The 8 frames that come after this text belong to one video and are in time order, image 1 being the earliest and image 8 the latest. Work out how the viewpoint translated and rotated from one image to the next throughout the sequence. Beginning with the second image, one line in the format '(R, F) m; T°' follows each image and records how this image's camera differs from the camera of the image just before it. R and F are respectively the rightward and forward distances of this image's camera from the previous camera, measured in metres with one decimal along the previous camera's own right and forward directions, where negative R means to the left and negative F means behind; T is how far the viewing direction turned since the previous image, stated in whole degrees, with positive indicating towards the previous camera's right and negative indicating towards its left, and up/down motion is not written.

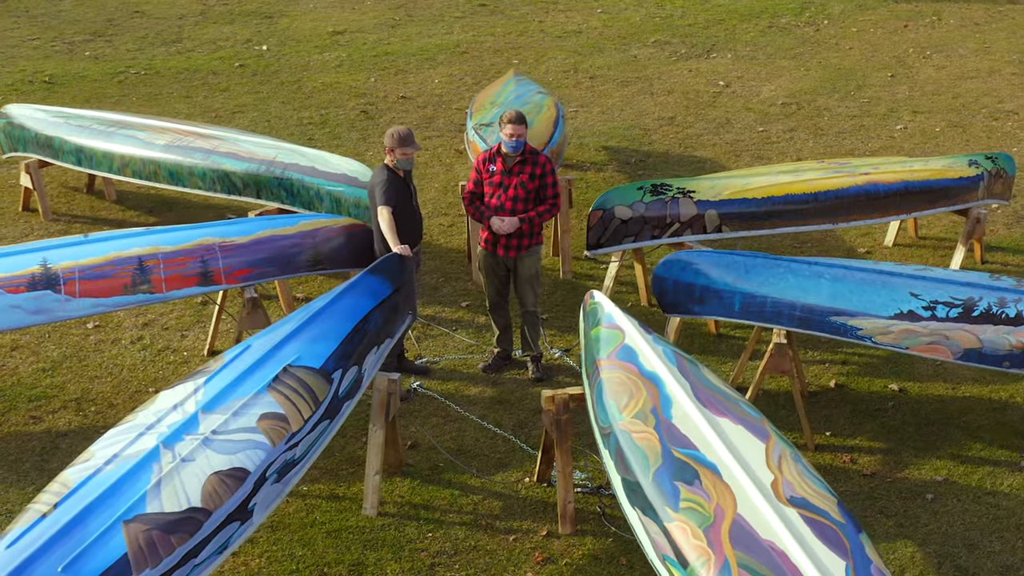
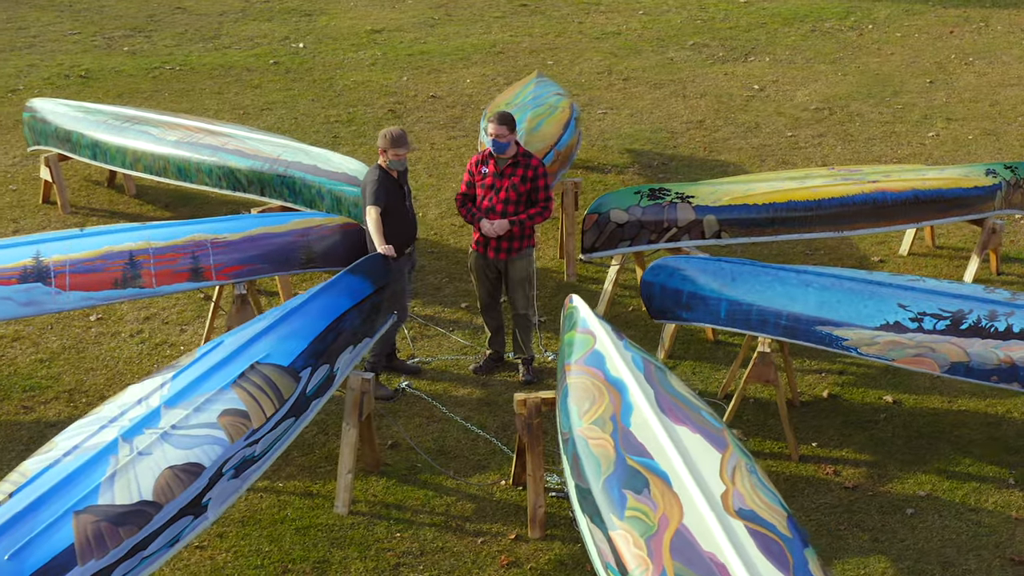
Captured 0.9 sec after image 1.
(+0.5, 0.0) m; -3°
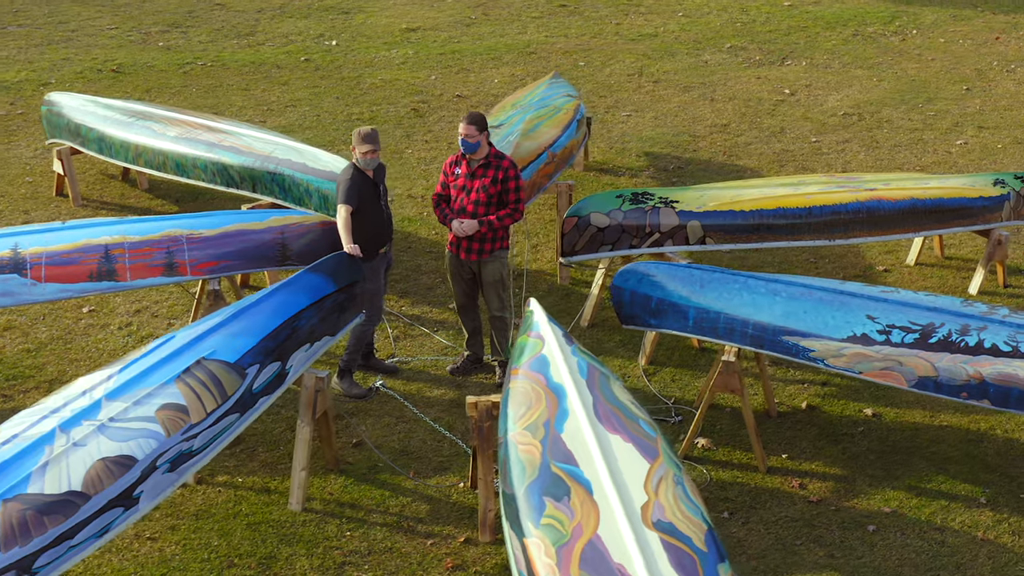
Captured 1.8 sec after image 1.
(+0.6, +0.1) m; -4°
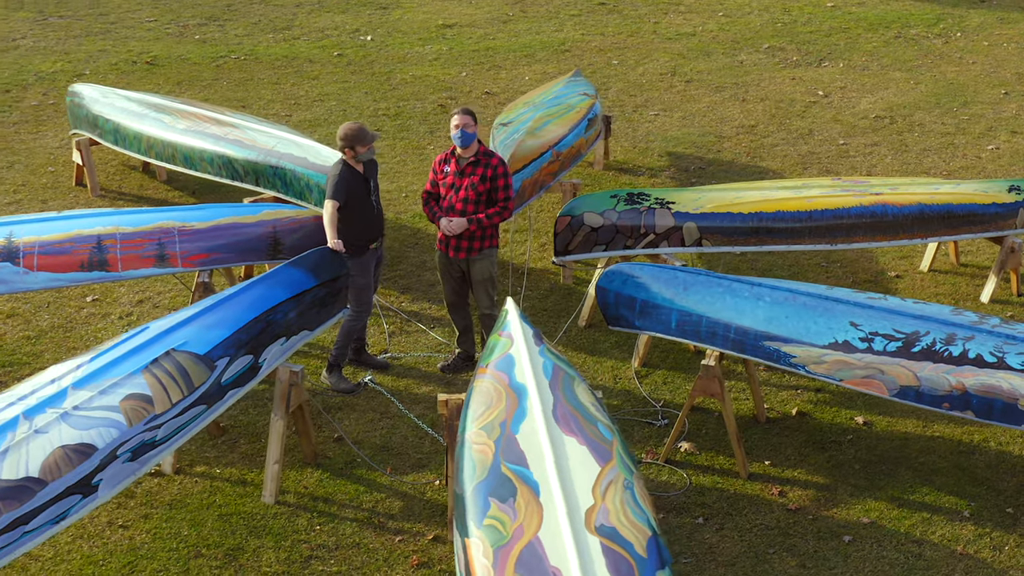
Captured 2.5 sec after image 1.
(+0.5, 0.0) m; -3°
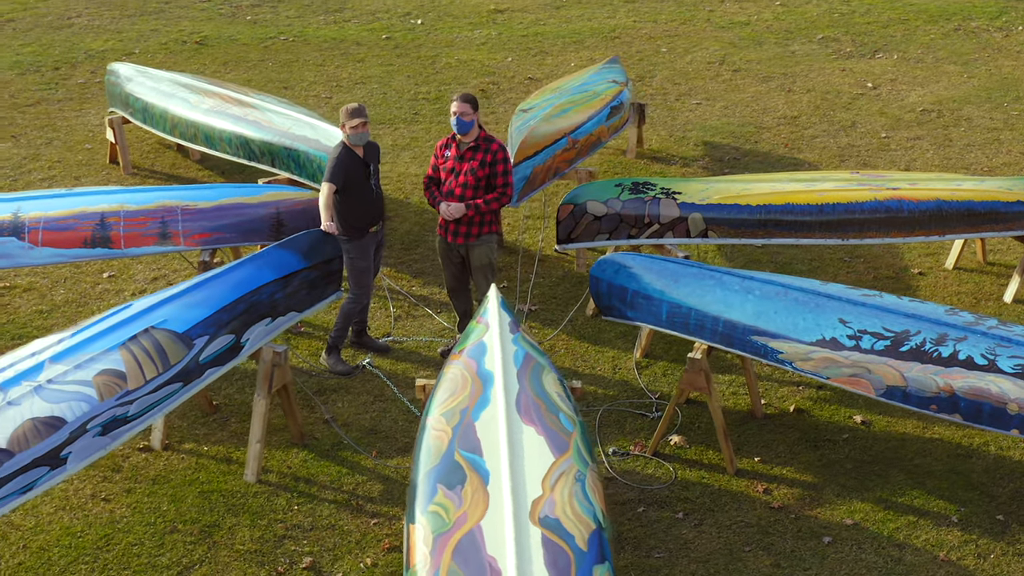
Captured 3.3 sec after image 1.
(+0.5, +0.1) m; -4°
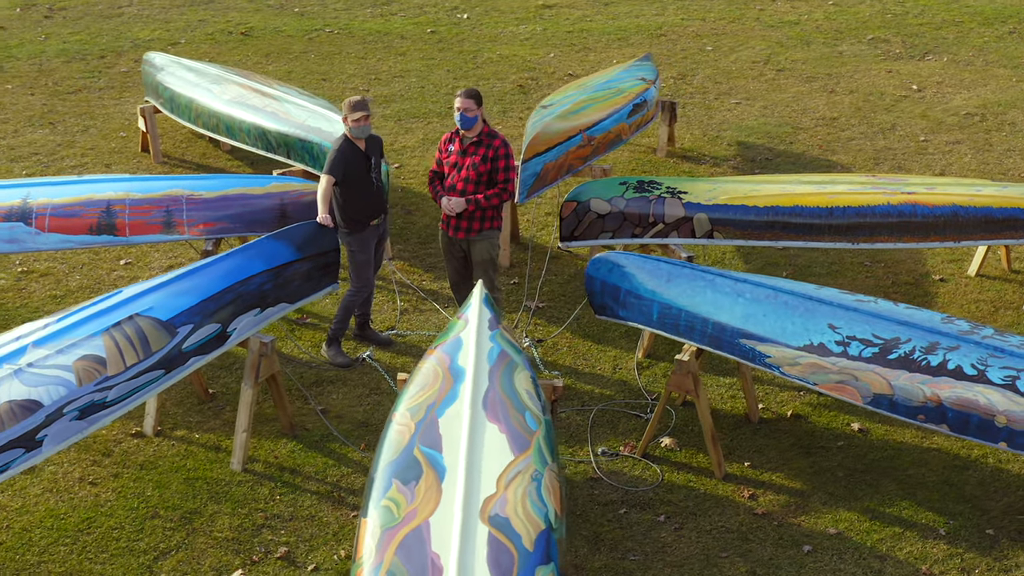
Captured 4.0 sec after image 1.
(+0.5, 0.0) m; -4°
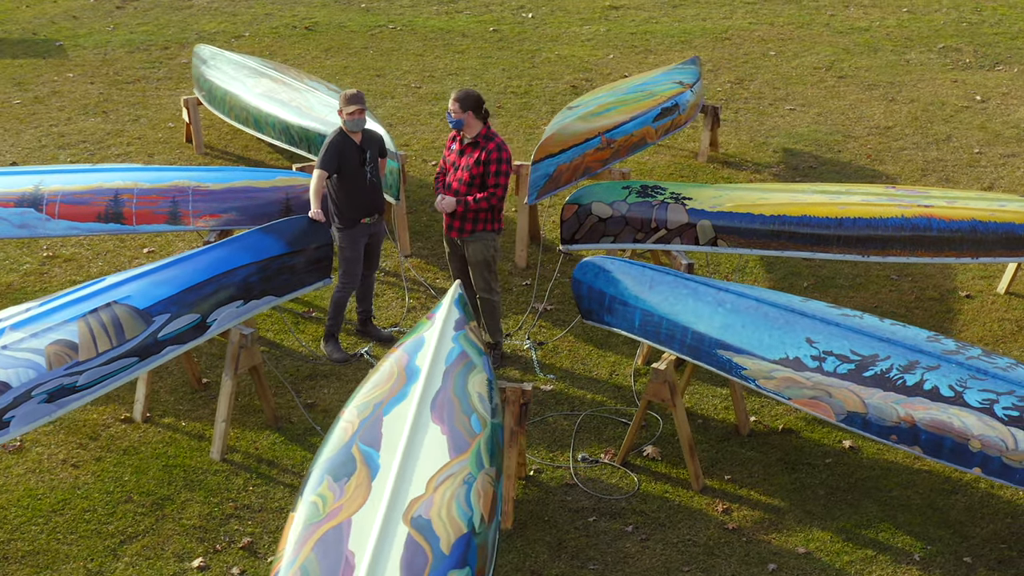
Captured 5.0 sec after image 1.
(+0.7, +0.1) m; -5°
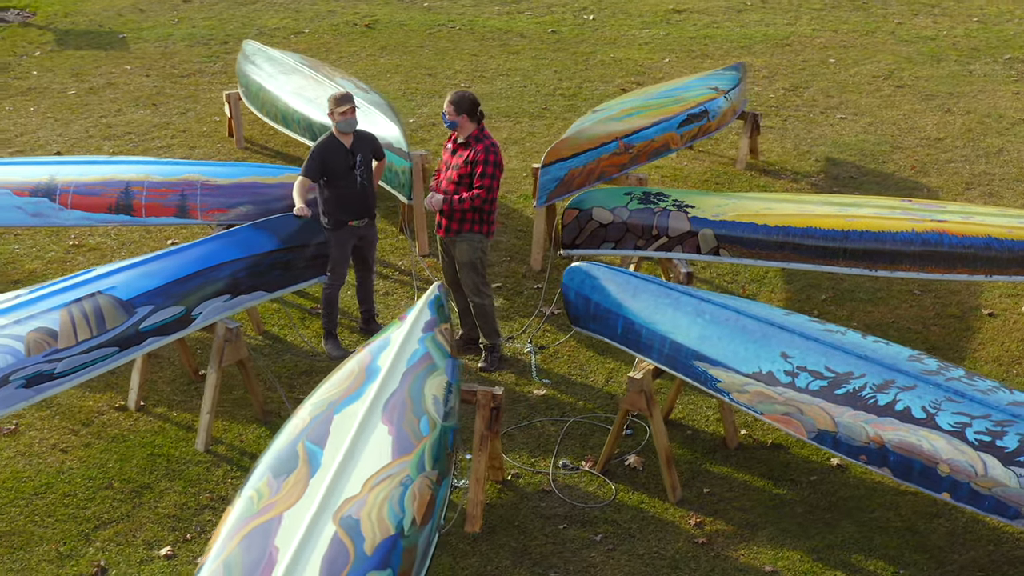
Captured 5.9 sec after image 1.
(+0.6, +0.1) m; -5°
